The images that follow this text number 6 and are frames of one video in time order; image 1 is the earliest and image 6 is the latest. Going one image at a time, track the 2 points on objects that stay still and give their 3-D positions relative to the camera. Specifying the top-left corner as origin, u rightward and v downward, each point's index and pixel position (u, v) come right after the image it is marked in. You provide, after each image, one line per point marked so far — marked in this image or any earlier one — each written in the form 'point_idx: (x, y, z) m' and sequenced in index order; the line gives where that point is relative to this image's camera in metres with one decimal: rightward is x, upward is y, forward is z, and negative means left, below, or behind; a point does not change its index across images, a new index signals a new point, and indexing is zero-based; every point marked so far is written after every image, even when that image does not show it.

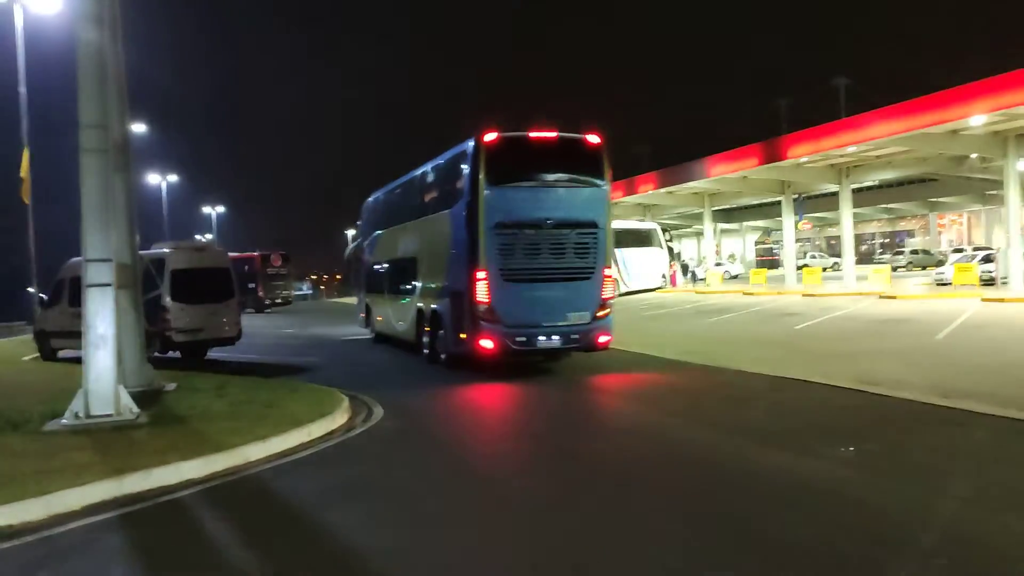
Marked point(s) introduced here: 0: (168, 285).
0: (-7.7, +0.1, +18.2) m
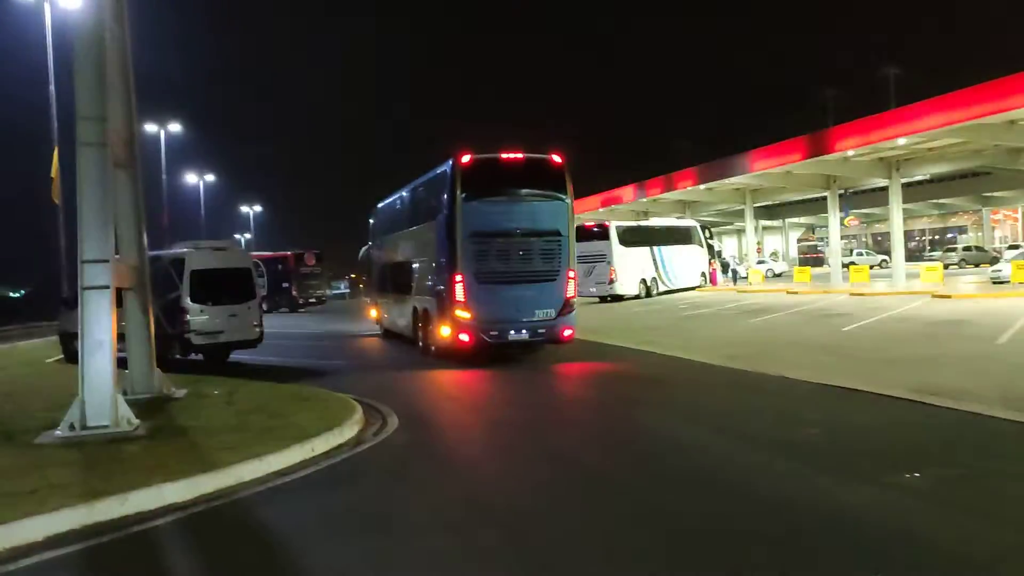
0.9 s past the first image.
0: (-7.1, +0.1, +17.8) m
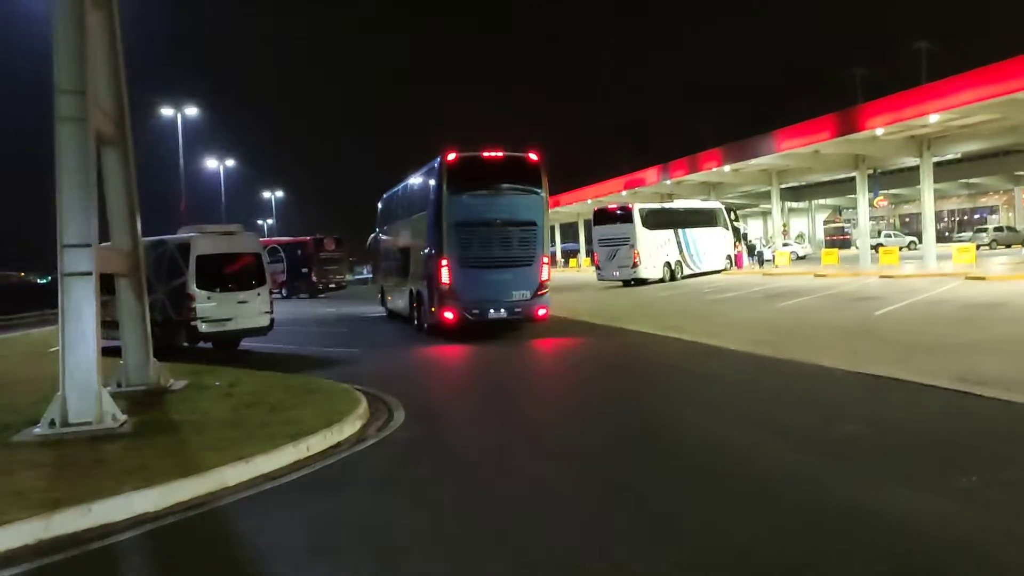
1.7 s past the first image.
0: (-6.7, +0.4, +17.2) m
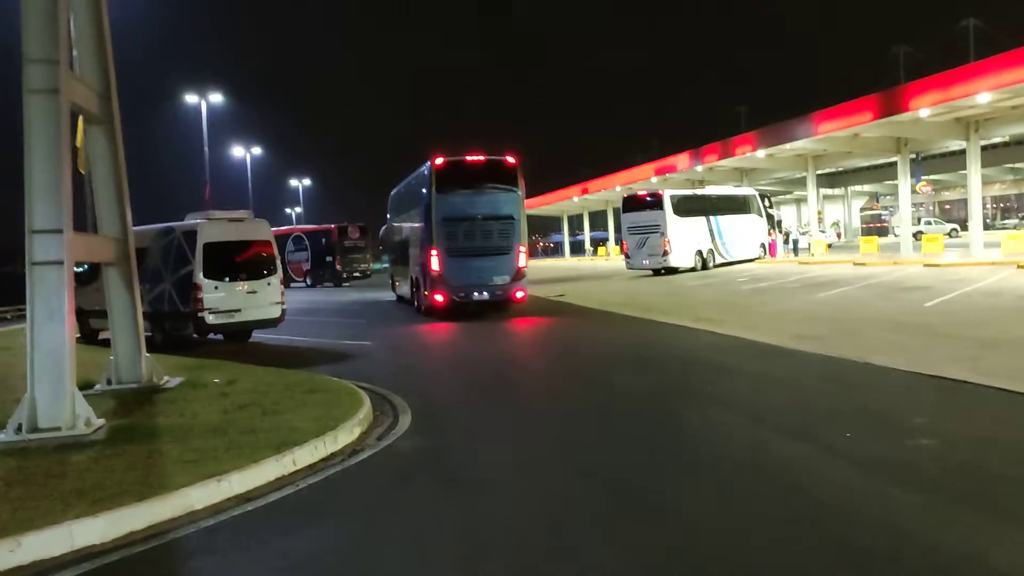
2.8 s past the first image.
0: (-6.2, +0.6, +16.4) m
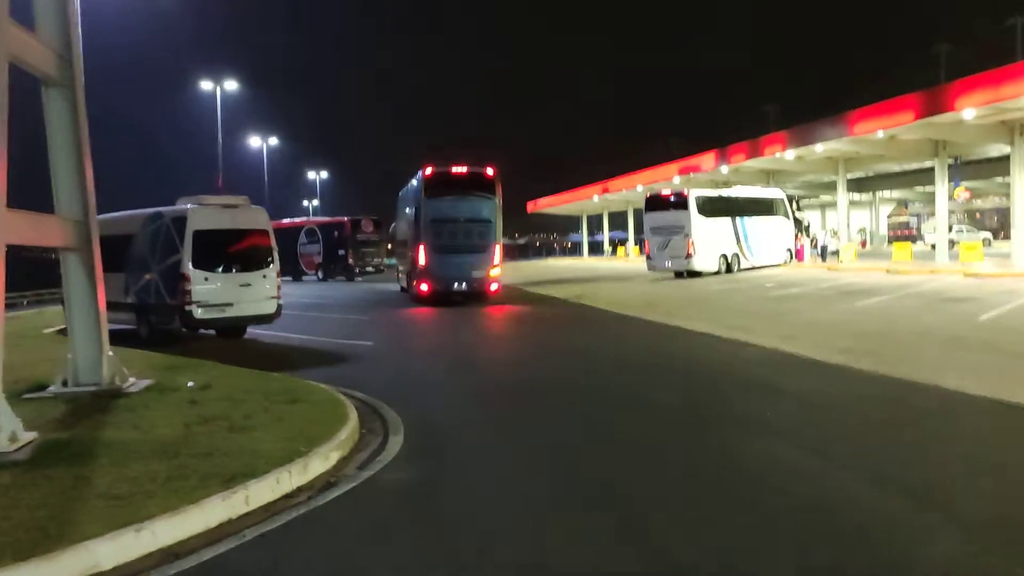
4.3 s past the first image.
0: (-5.9, +0.7, +15.0) m
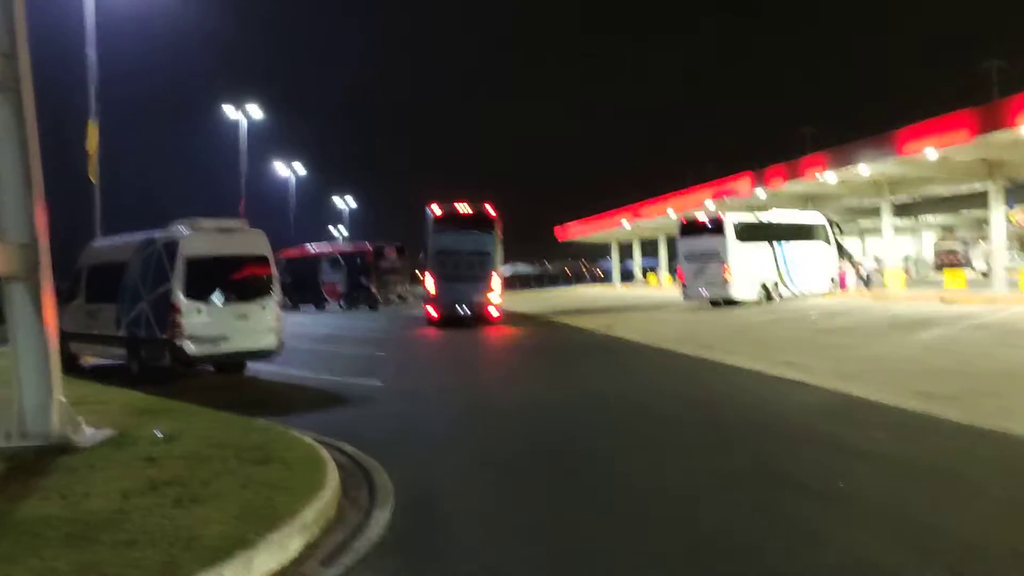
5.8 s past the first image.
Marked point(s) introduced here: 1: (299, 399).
0: (-5.5, +0.2, +13.7) m
1: (-3.2, -1.7, +12.3) m
